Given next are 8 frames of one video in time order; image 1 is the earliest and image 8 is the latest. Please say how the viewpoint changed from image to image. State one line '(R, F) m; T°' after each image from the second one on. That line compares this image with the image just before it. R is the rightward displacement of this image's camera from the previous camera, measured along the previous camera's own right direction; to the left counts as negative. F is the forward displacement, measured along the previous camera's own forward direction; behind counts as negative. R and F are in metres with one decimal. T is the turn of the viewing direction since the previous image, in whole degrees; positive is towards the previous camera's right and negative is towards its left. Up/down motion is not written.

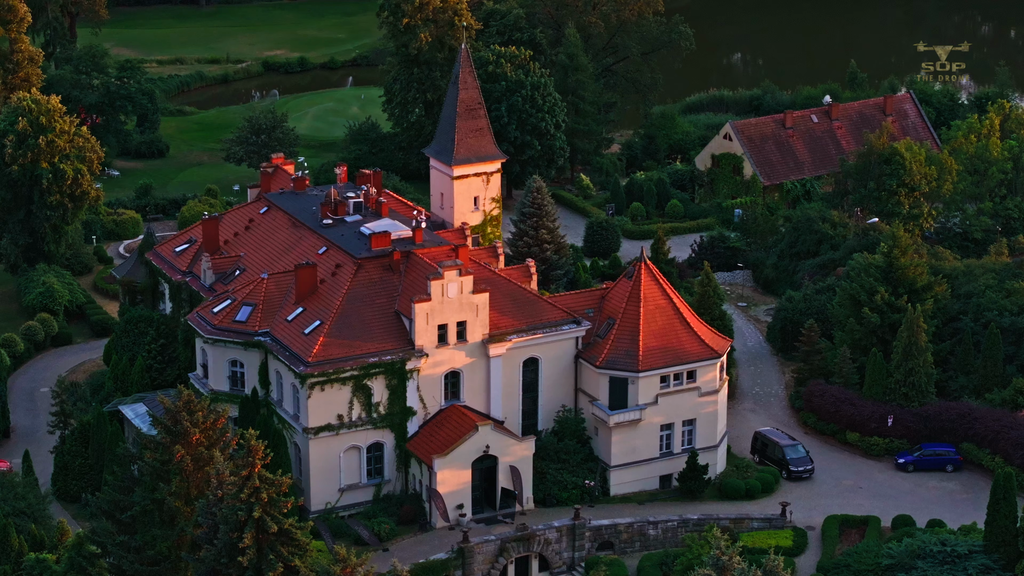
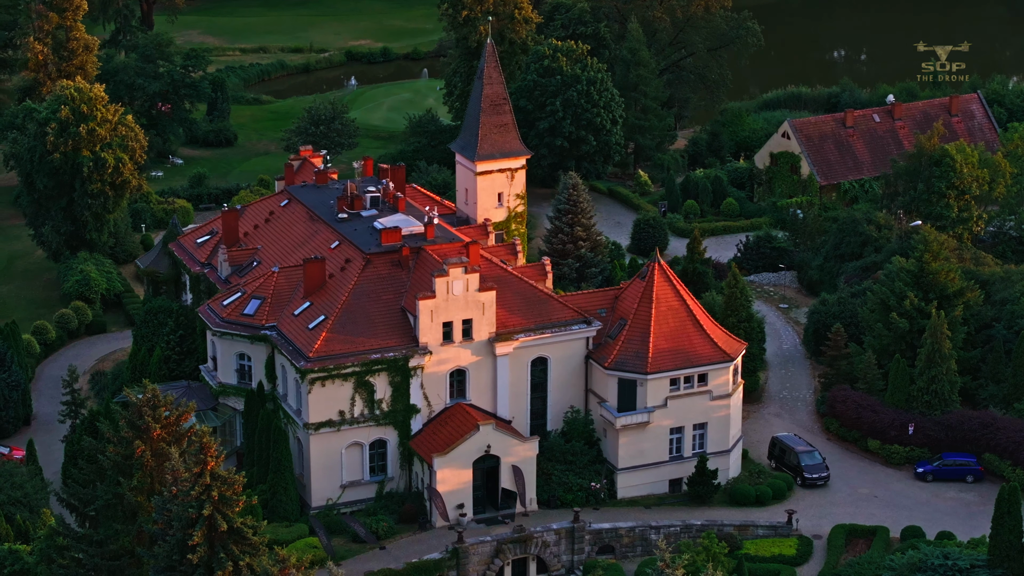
(+2.4, +0.8) m; -3°
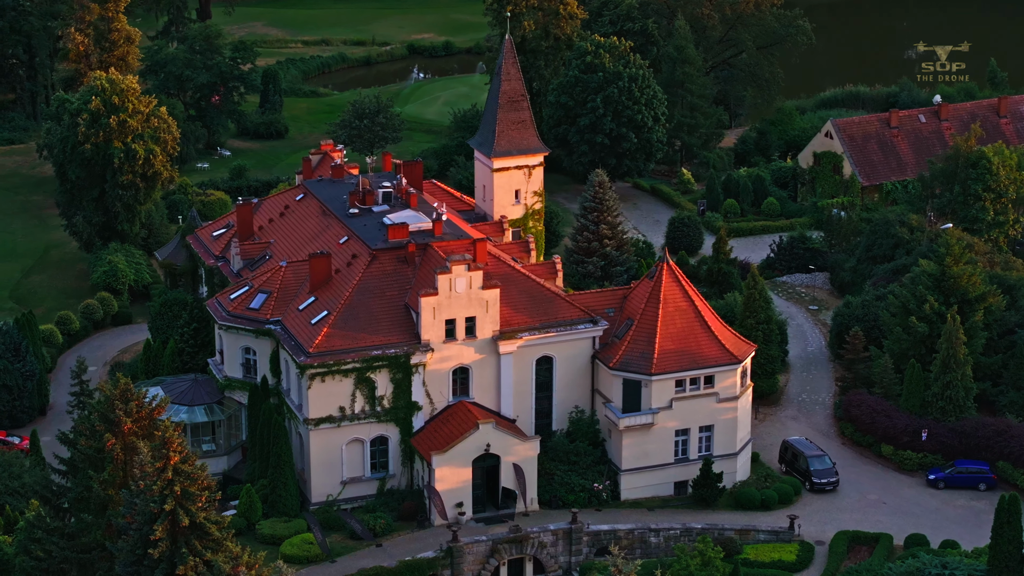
(+1.8, +0.5) m; -2°
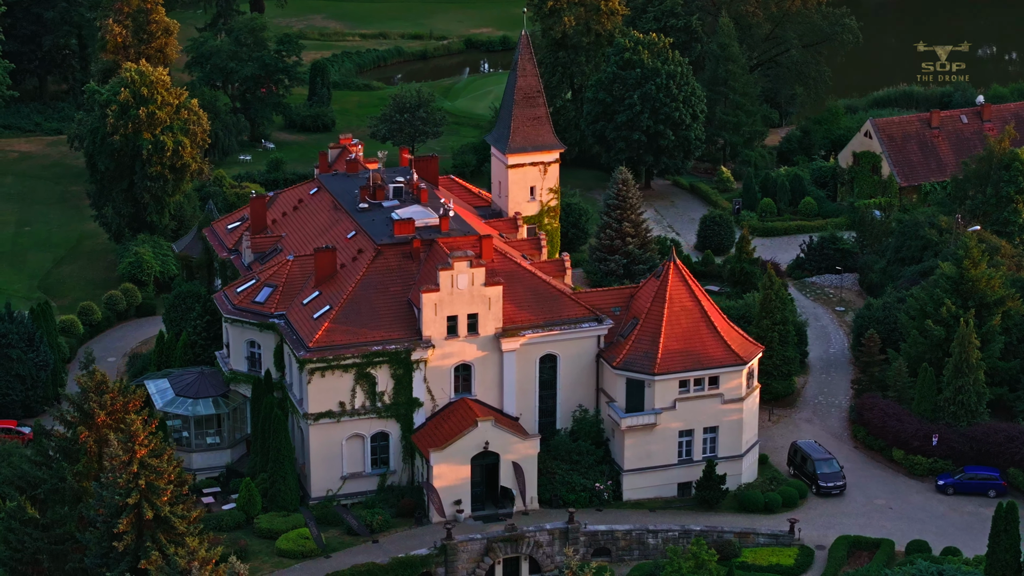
(+1.7, +0.4) m; -2°
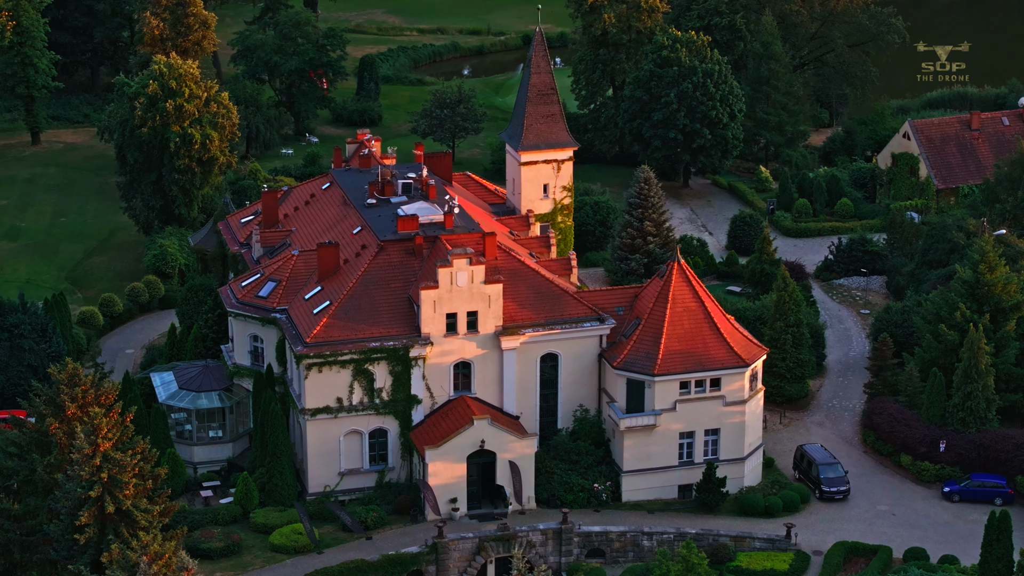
(+1.7, +0.3) m; -2°
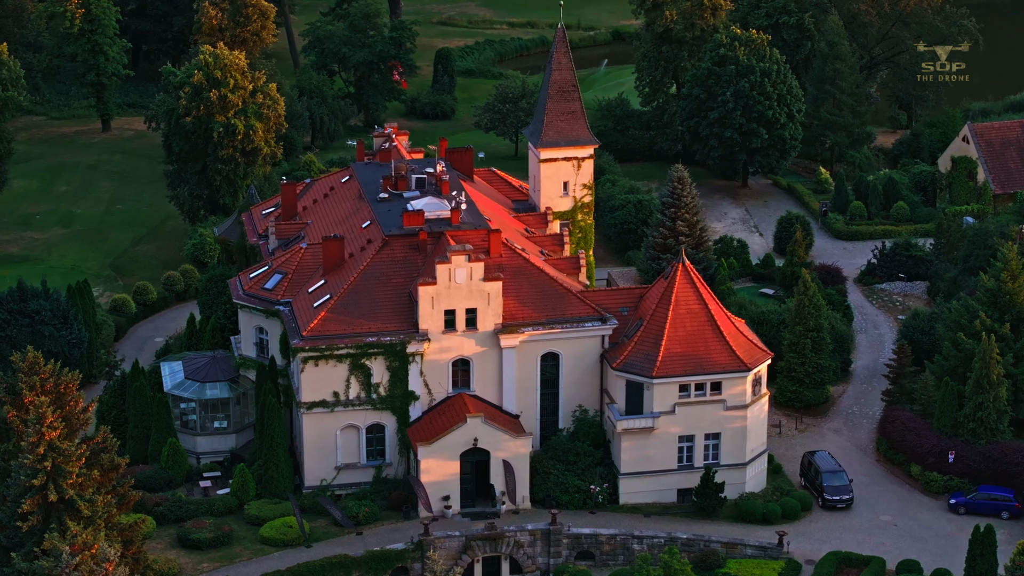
(+2.7, +0.3) m; -3°
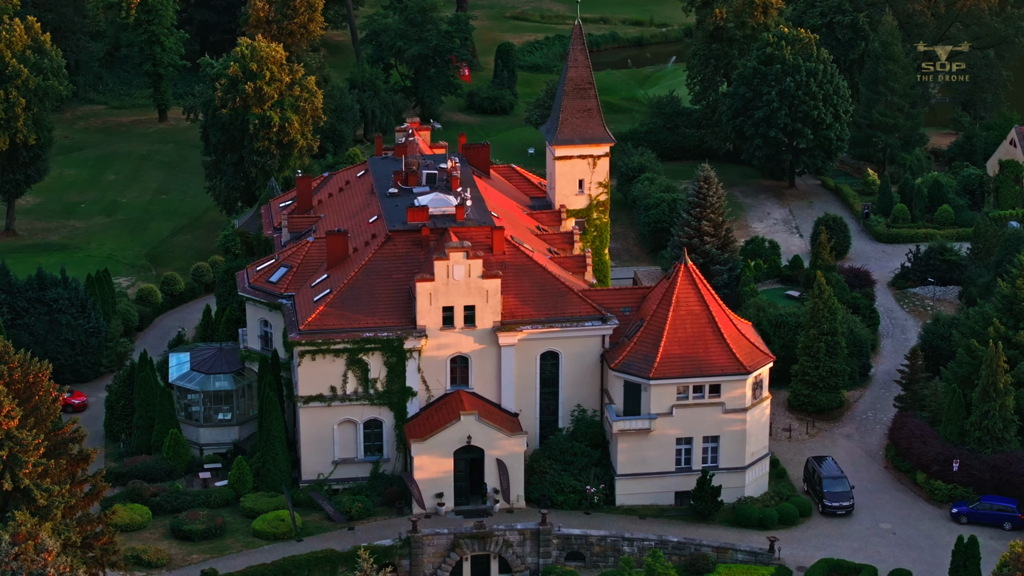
(+2.2, +0.2) m; -2°
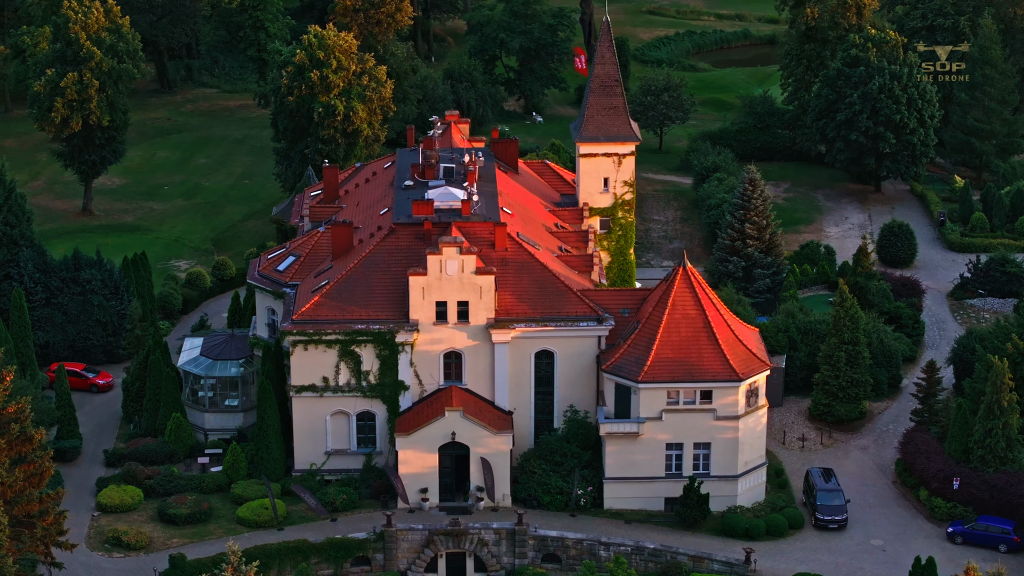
(+4.2, +0.1) m; -4°
